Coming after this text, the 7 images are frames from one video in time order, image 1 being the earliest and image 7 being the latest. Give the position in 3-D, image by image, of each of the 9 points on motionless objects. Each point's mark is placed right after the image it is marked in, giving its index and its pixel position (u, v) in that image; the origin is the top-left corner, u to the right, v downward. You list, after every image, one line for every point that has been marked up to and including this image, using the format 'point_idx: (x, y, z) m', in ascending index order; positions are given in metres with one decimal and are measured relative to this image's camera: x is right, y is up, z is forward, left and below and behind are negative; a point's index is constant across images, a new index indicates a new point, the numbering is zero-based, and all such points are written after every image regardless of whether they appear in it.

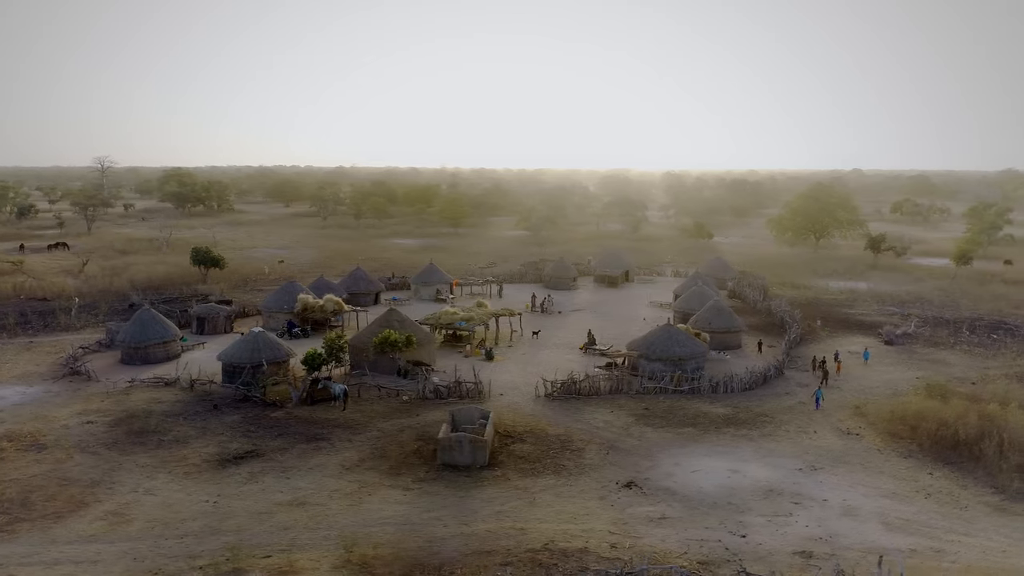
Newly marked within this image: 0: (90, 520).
0: (-9.0, -5.0, +14.5) m
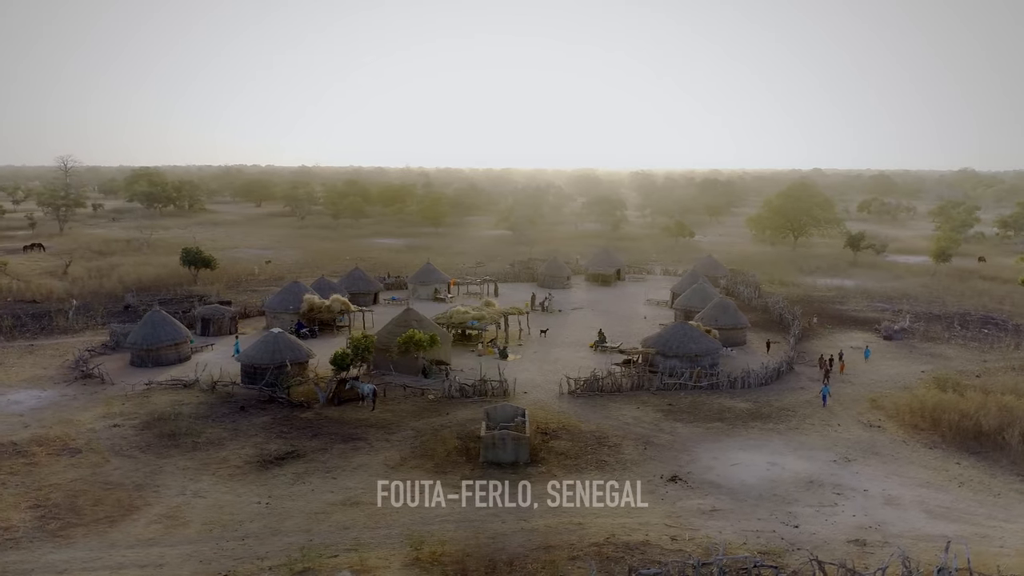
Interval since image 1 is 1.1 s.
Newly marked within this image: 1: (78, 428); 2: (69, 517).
0: (-7.7, -5.0, +14.3) m
1: (-12.7, -4.1, +19.8) m
2: (-9.4, -4.9, +14.5) m
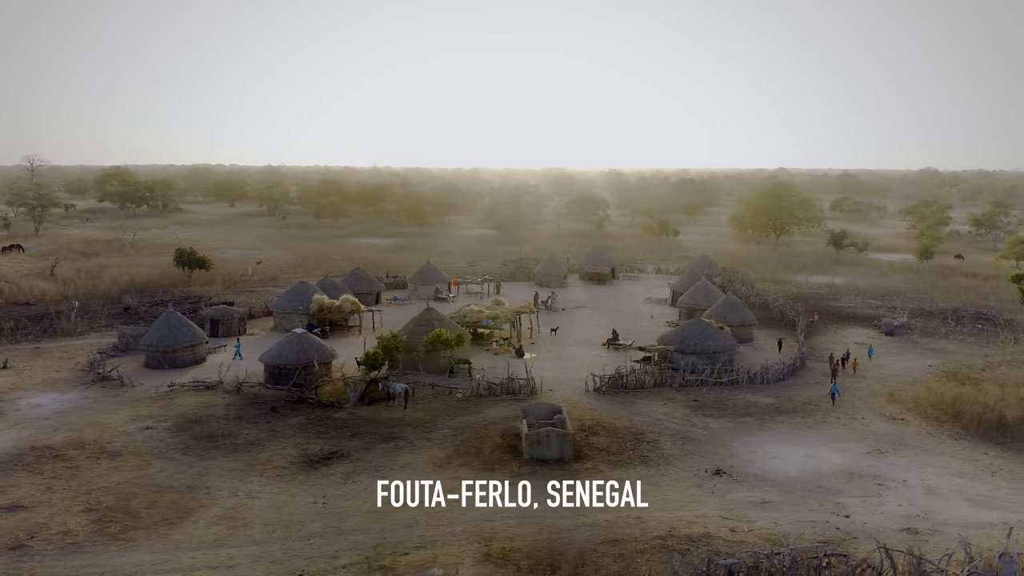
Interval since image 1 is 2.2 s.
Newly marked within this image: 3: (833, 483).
0: (-6.4, -5.0, +14.2) m
1: (-11.6, -4.1, +19.5) m
2: (-8.1, -4.9, +14.3) m
3: (+7.9, -4.8, +16.7) m
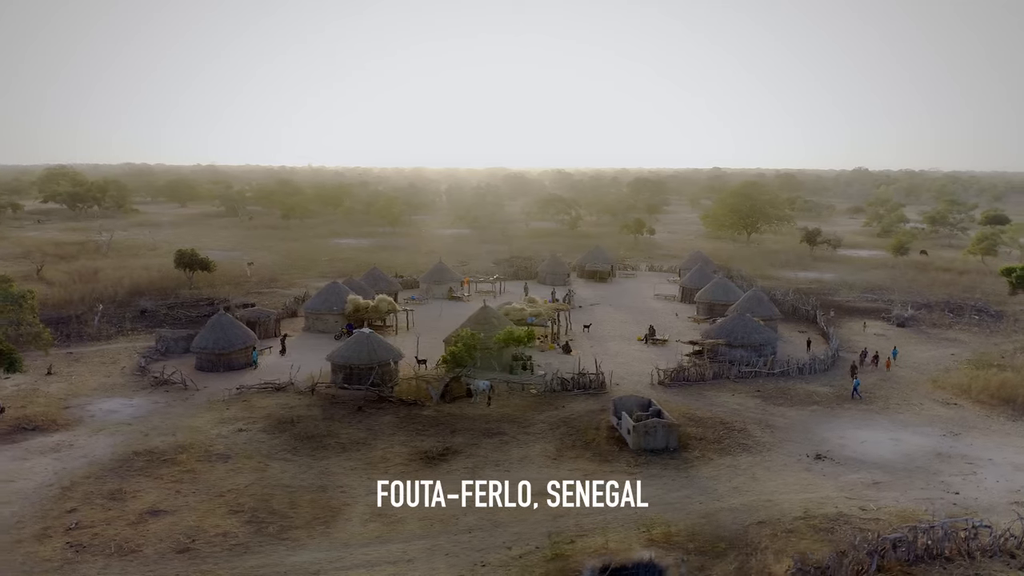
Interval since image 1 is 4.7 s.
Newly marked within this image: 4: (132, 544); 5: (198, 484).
0: (-3.2, -5.0, +14.3) m
1: (-8.7, -4.2, +19.2) m
2: (-4.9, -4.9, +14.3) m
3: (+11.0, -4.6, +17.8) m
4: (-7.4, -5.0, +13.1) m
5: (-7.4, -4.6, +16.0) m
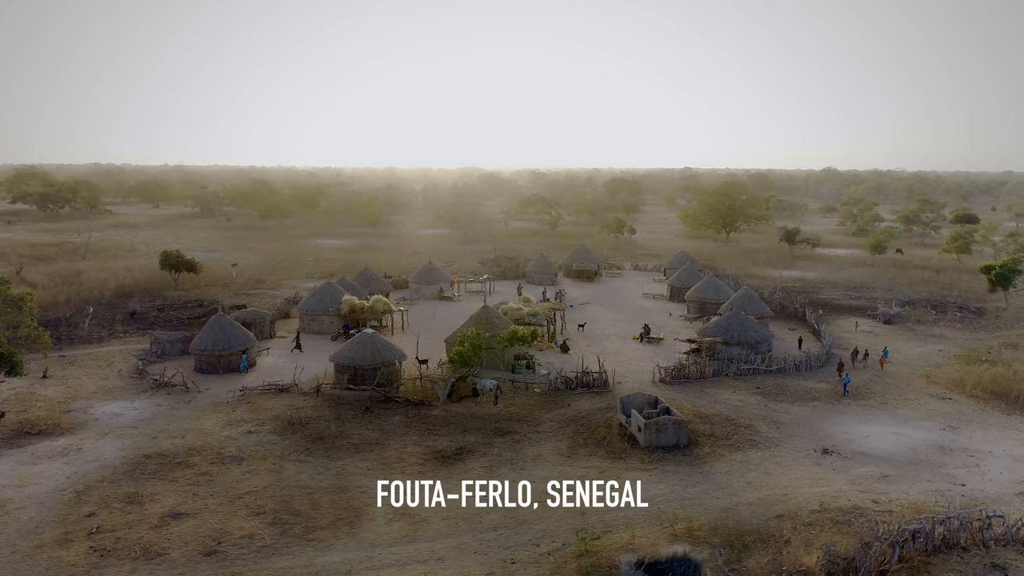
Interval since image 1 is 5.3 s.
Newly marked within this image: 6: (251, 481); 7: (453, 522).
0: (-2.7, -5.0, +14.3) m
1: (-8.4, -4.2, +19.0) m
2: (-4.4, -4.9, +14.2) m
3: (+11.3, -4.5, +18.2) m
4: (-6.8, -5.0, +13.0) m
5: (-7.0, -4.6, +15.8) m
6: (-6.3, -4.6, +16.1) m
7: (-1.3, -5.0, +14.4) m
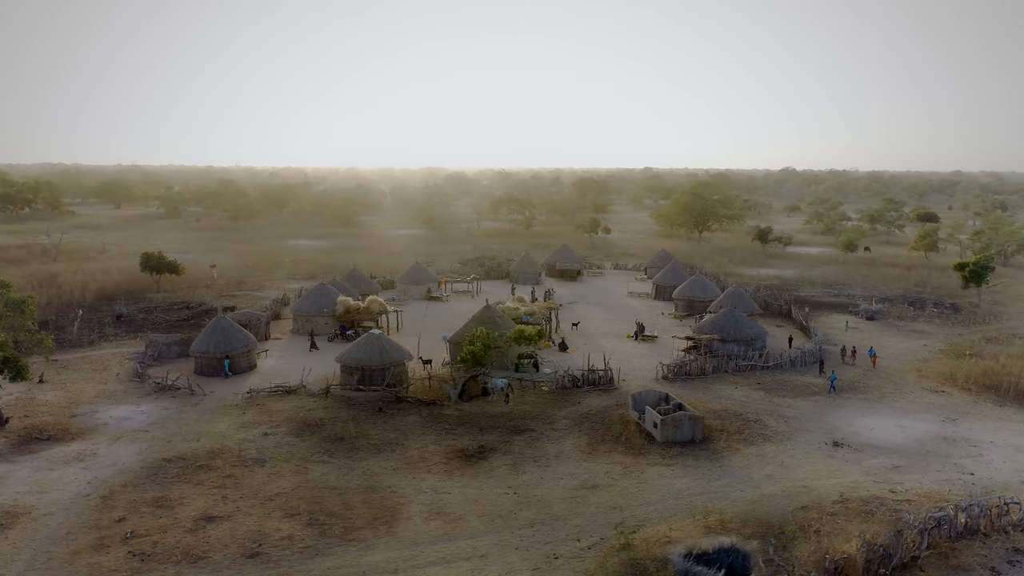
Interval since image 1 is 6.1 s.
0: (-1.9, -4.9, +14.4) m
1: (-7.8, -4.2, +18.8) m
2: (-3.6, -4.9, +14.2) m
3: (+11.9, -4.4, +19.0) m
4: (-6.0, -5.0, +12.9) m
5: (-6.3, -4.7, +15.7) m
6: (-5.6, -4.6, +16.0) m
7: (-0.5, -5.0, +14.5) m
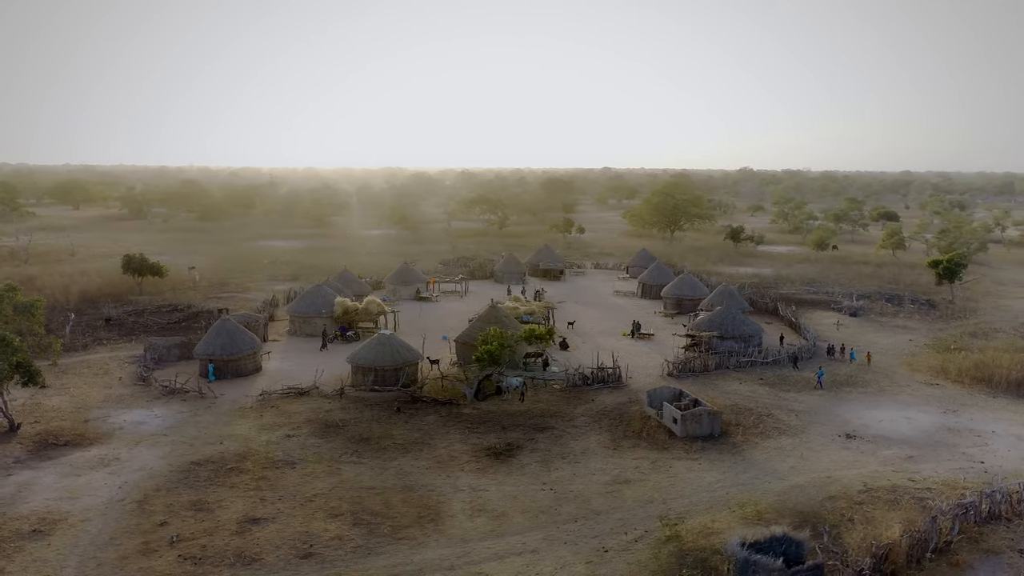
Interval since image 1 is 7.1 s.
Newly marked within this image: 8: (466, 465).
0: (-1.0, -4.9, +14.5) m
1: (-7.1, -4.3, +18.7) m
2: (-2.7, -4.9, +14.3) m
3: (+12.6, -4.3, +19.8) m
4: (-5.0, -5.0, +12.8) m
5: (-5.4, -4.7, +15.6) m
6: (-4.7, -4.7, +16.0) m
7: (+0.4, -4.9, +14.7) m
8: (-1.2, -4.5, +17.3) m
